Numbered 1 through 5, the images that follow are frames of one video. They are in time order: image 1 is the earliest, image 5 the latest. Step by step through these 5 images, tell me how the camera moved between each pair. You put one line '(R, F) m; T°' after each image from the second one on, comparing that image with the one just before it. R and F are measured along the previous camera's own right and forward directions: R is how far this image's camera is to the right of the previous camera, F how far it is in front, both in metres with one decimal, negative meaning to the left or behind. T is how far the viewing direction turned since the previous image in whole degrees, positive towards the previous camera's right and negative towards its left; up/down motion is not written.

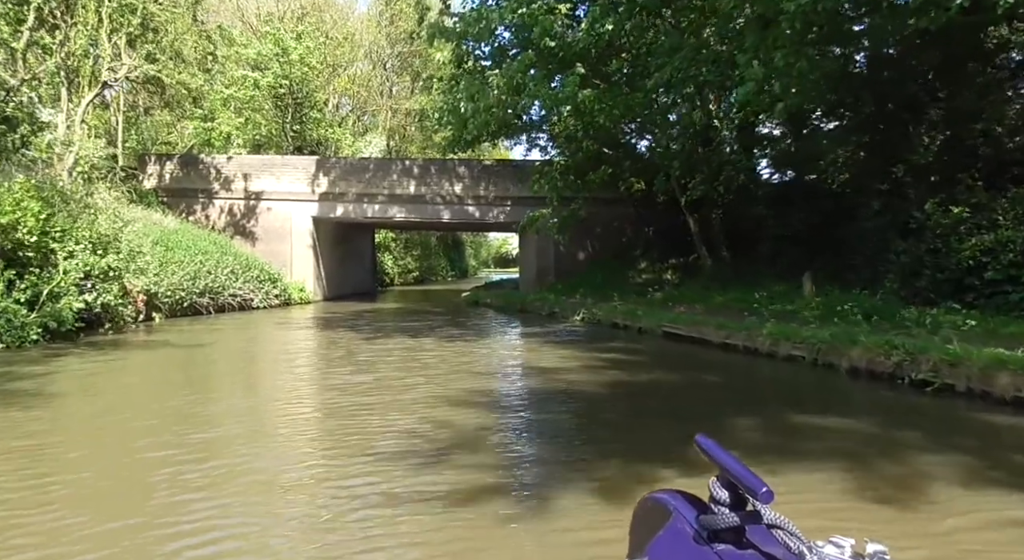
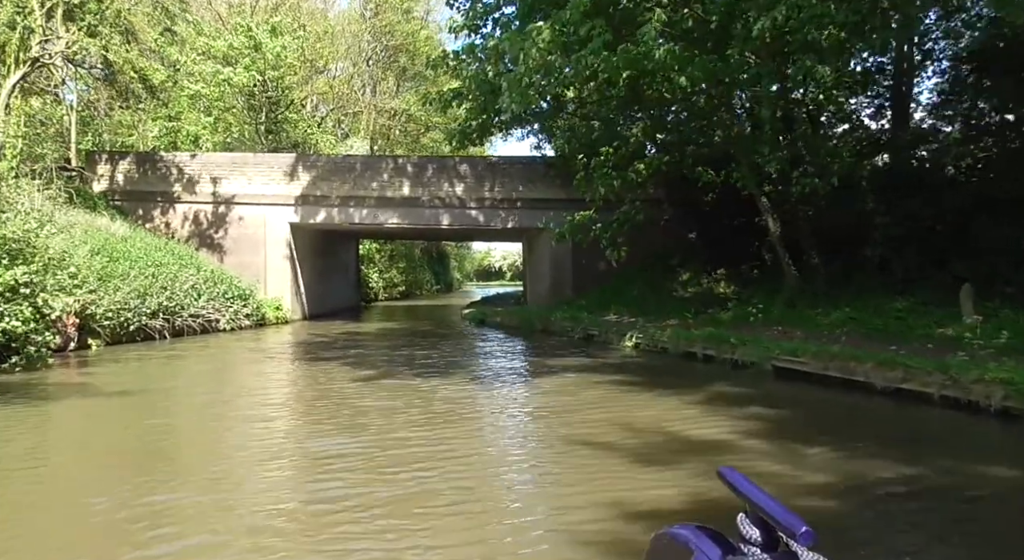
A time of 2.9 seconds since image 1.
(-1.1, +4.0) m; +2°
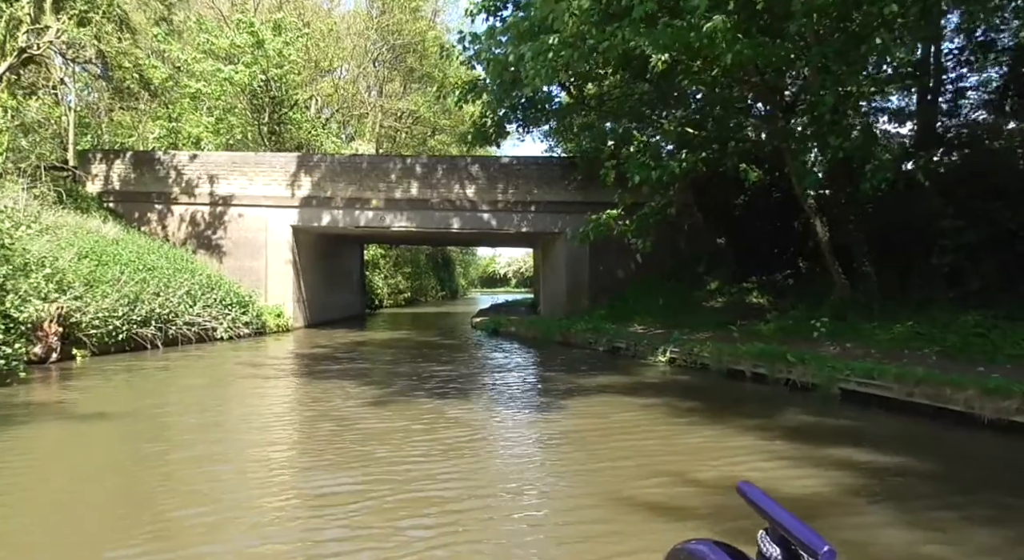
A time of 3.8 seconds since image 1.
(-0.3, +1.3) m; 0°
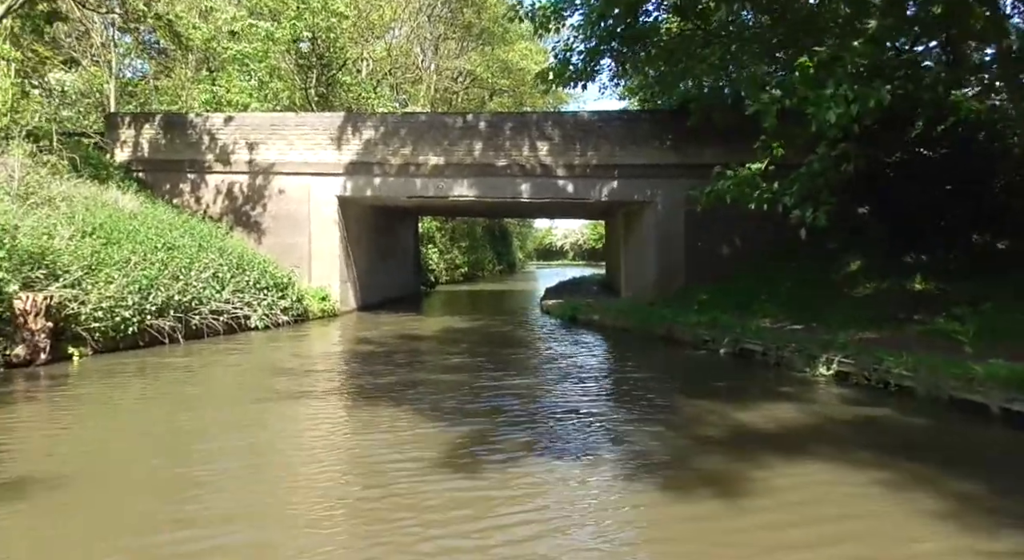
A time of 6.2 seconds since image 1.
(-0.7, +3.5) m; -4°
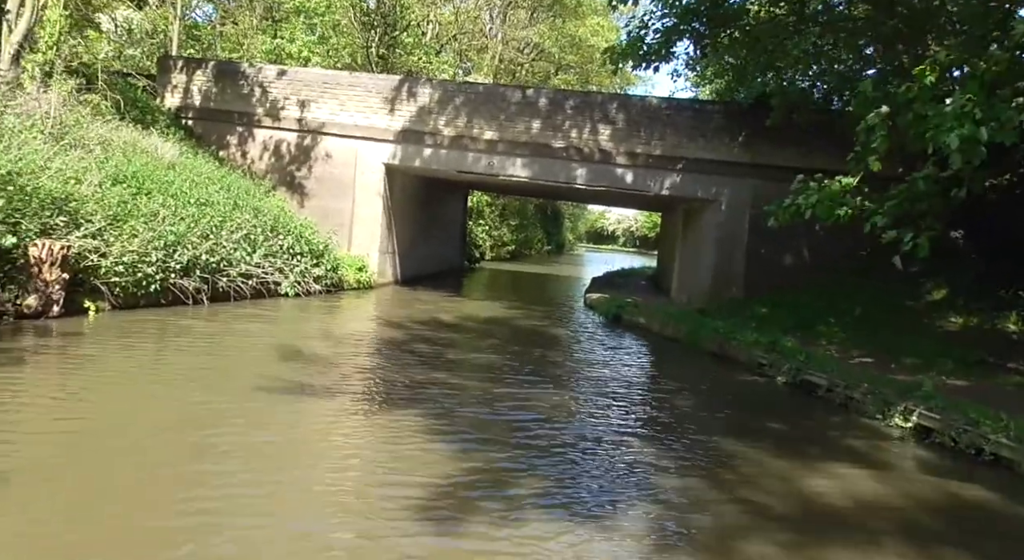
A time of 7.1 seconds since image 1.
(0.0, +1.1) m; -3°
